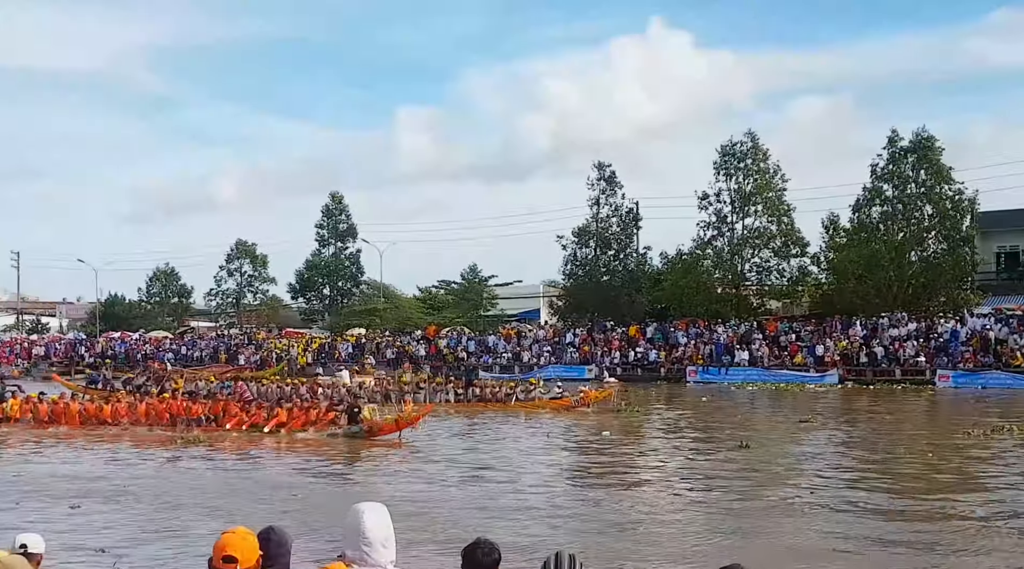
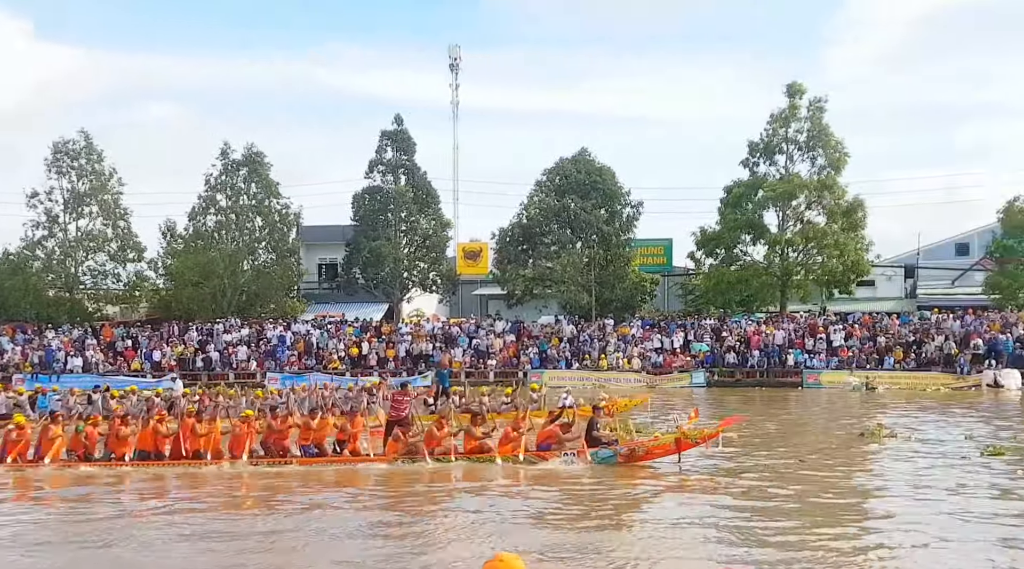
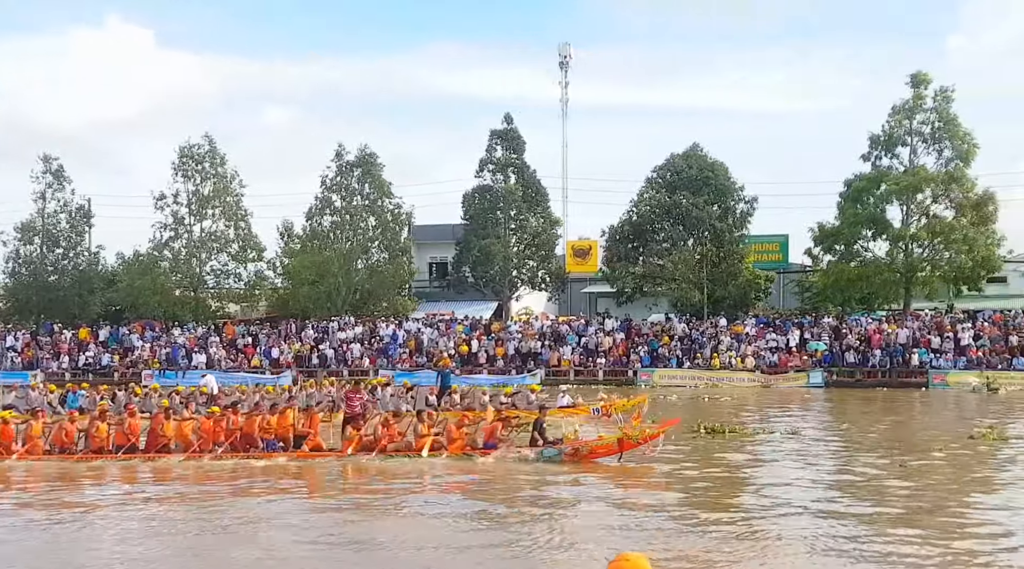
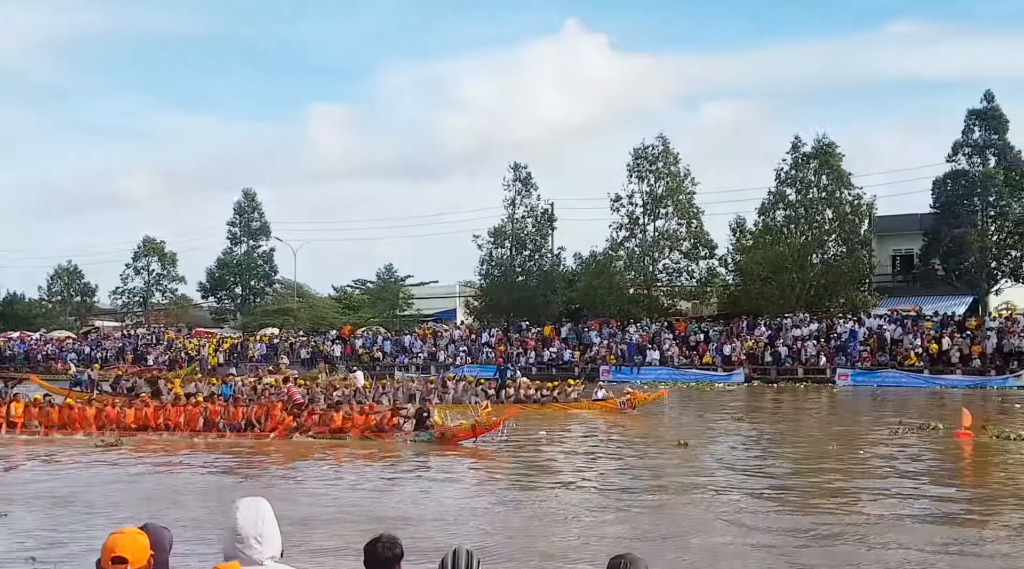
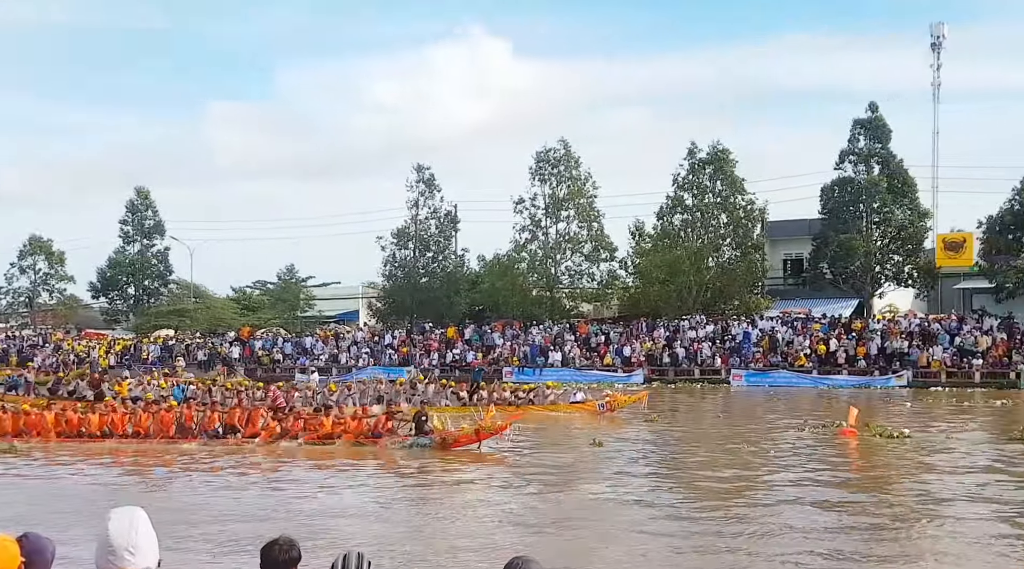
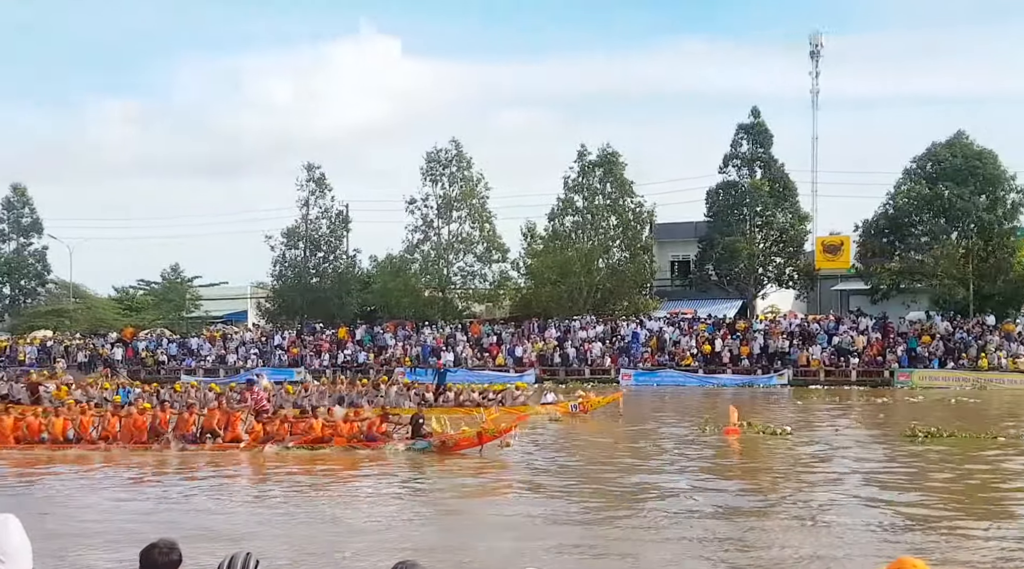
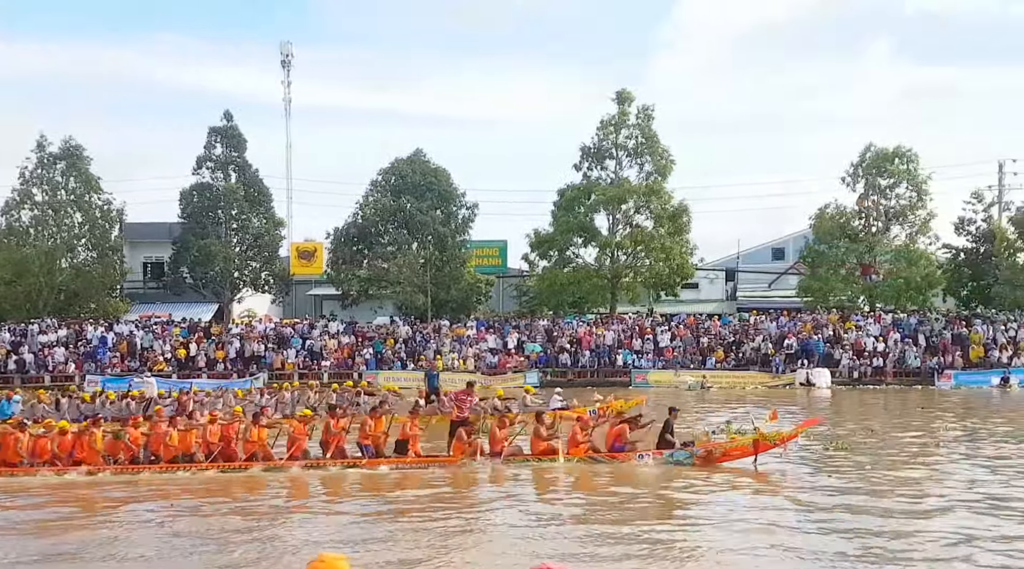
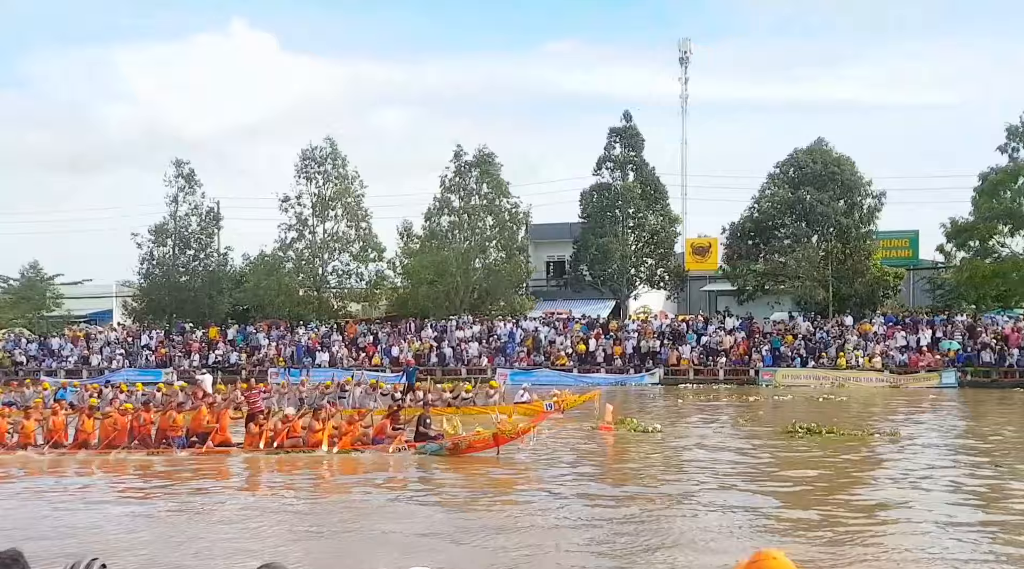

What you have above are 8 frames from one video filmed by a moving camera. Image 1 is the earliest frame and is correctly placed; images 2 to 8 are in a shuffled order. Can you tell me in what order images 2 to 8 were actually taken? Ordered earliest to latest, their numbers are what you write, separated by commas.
4, 5, 6, 8, 3, 2, 7
